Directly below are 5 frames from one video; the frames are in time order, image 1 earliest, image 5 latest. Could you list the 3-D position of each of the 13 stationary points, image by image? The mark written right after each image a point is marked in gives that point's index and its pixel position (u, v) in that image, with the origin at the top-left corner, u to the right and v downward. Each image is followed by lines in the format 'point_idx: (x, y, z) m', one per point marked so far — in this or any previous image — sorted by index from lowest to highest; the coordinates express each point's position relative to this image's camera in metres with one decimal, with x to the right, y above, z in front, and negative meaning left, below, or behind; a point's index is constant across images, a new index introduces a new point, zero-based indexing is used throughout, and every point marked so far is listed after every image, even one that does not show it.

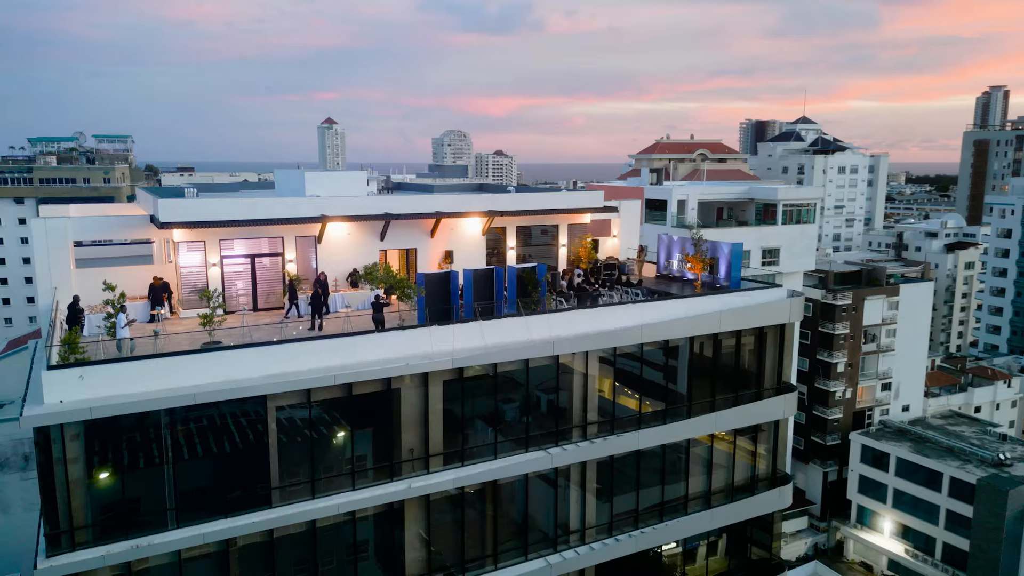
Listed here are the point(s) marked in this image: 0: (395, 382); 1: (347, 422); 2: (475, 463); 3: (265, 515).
0: (-3.1, -2.4, +18.3) m
1: (-4.1, -3.3, +17.8) m
2: (-1.0, -4.9, +19.6) m
3: (-5.9, -5.4, +16.8) m
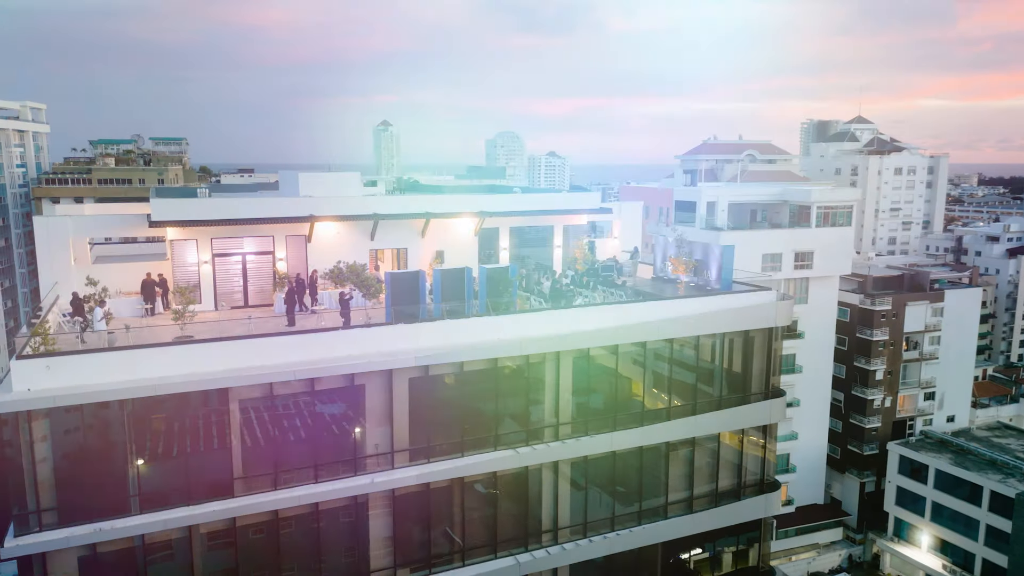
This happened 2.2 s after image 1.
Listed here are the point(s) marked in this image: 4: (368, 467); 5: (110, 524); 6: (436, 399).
0: (-4.1, -2.4, +18.7) m
1: (-5.2, -3.3, +18.3) m
2: (-2.0, -4.8, +19.9) m
3: (-7.1, -5.3, +17.5) m
4: (-3.9, -4.8, +19.1) m
5: (-9.3, -5.5, +16.4) m
6: (-2.1, -3.1, +19.7) m
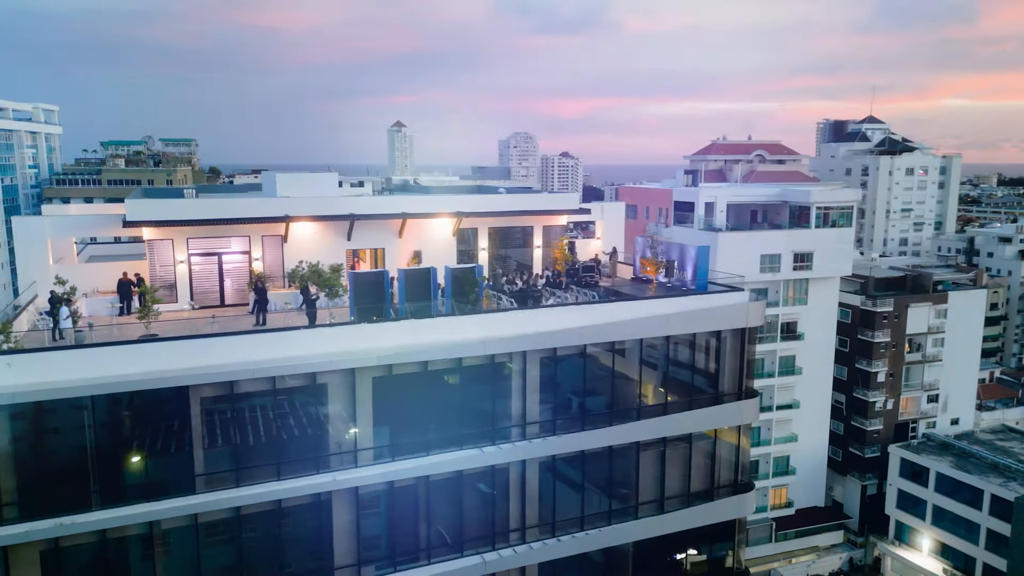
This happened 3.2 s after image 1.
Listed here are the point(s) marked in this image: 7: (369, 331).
0: (-5.1, -2.4, +18.9) m
1: (-6.2, -3.2, +18.5) m
2: (-3.0, -4.8, +20.1) m
3: (-8.1, -5.3, +17.7) m
4: (-4.9, -4.8, +19.3) m
5: (-10.4, -5.4, +16.7) m
6: (-3.1, -3.1, +19.9) m
7: (-4.0, -1.2, +19.9) m
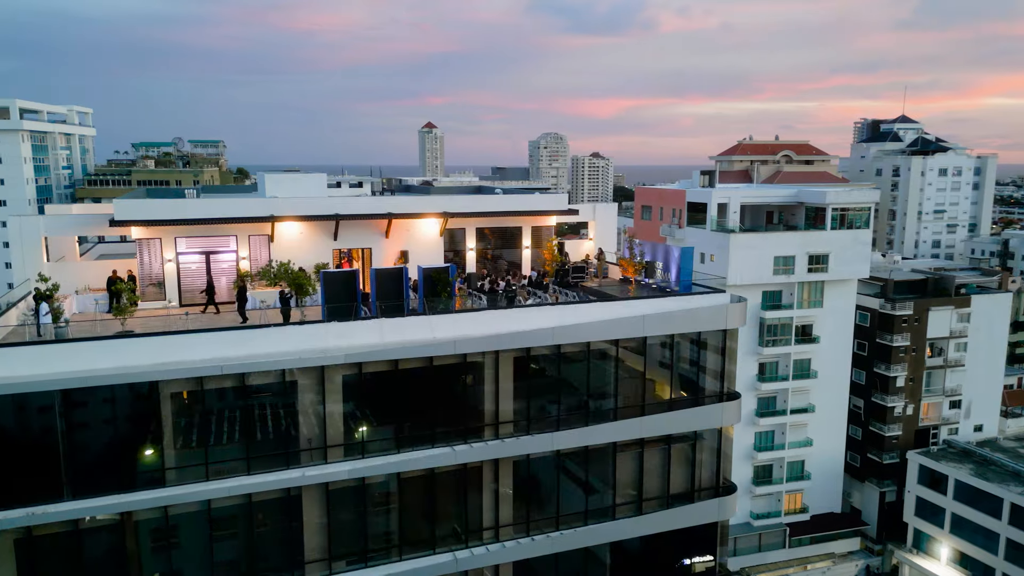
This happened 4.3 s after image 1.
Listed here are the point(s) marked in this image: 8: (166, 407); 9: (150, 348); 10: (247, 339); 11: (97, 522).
0: (-6.0, -2.3, +19.2) m
1: (-7.1, -3.2, +18.9) m
2: (-3.9, -4.8, +20.3) m
3: (-9.1, -5.3, +18.1) m
4: (-5.8, -4.8, +19.6) m
5: (-11.4, -5.4, +17.2) m
6: (-4.0, -3.1, +20.1) m
7: (-4.9, -1.2, +20.2) m
8: (-8.9, -3.1, +18.2) m
9: (-9.4, -1.5, +18.5) m
10: (-7.3, -1.4, +19.4) m
11: (-10.5, -5.9, +17.9) m
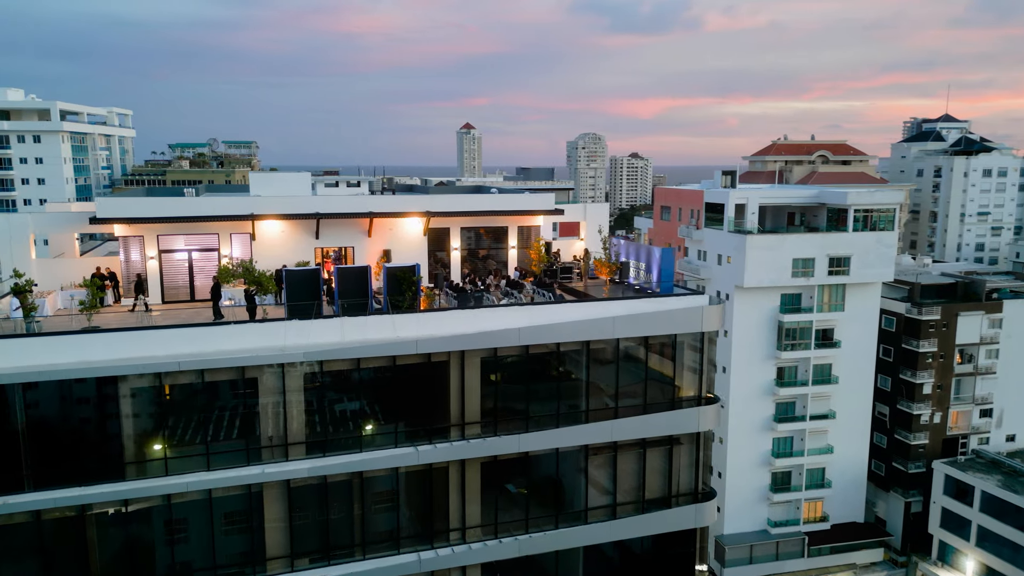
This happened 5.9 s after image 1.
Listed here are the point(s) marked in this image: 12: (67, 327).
0: (-7.1, -2.3, +19.3) m
1: (-8.2, -3.1, +19.1) m
2: (-4.9, -4.8, +20.3) m
3: (-10.3, -5.2, +18.4) m
4: (-6.9, -4.7, +19.7) m
5: (-12.6, -5.3, +17.6) m
6: (-5.1, -3.0, +20.2) m
7: (-5.9, -1.1, +20.2) m
8: (-10.1, -3.0, +18.5) m
9: (-10.5, -1.5, +18.8) m
10: (-8.3, -1.3, +19.5) m
11: (-11.7, -5.8, +18.2) m
12: (-12.1, -1.1, +18.4) m
